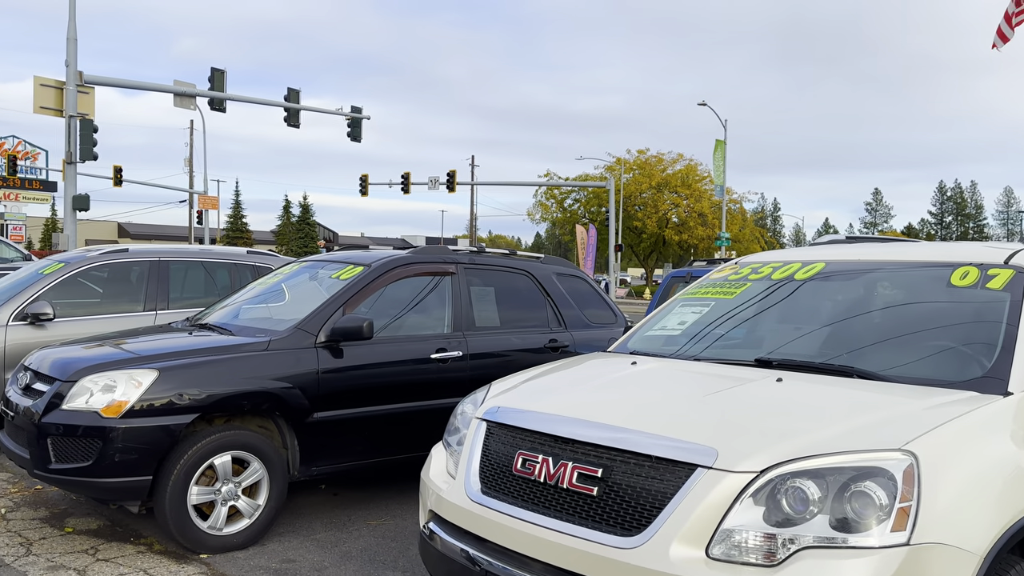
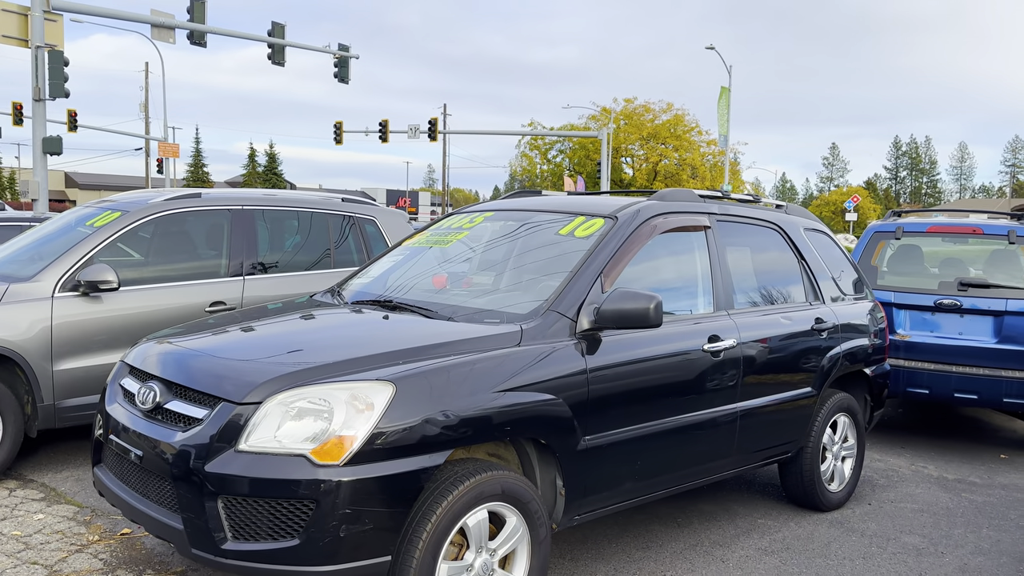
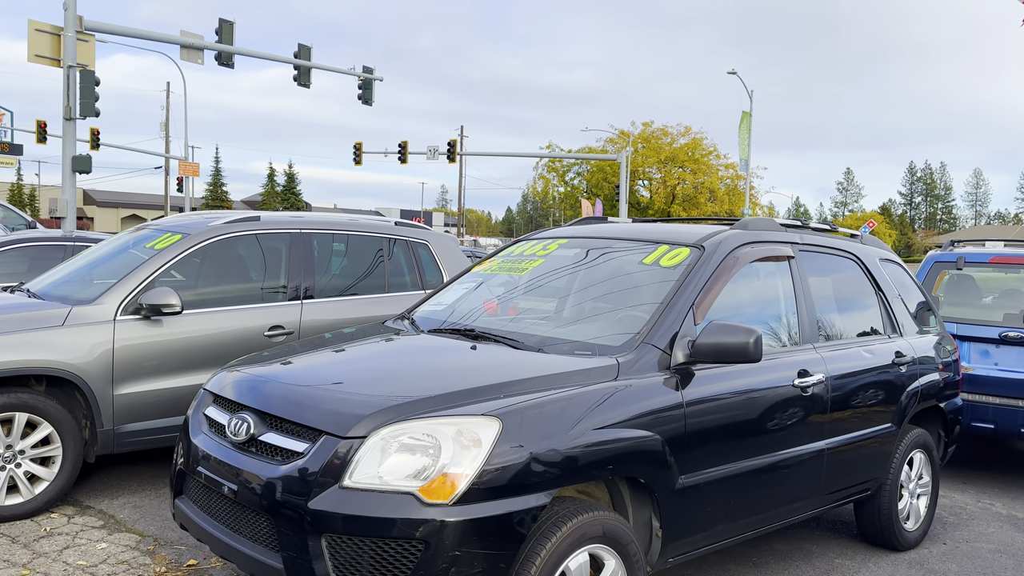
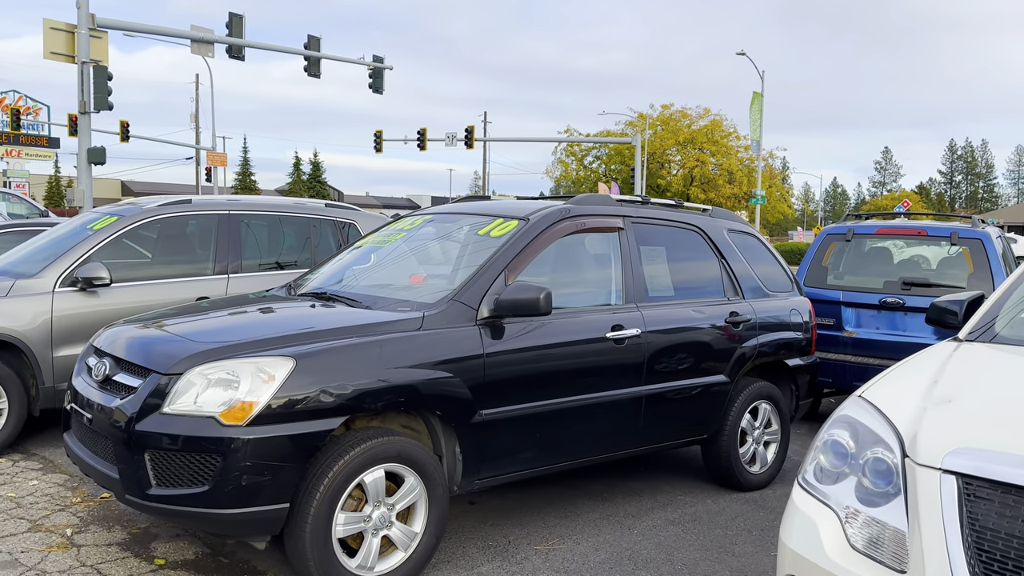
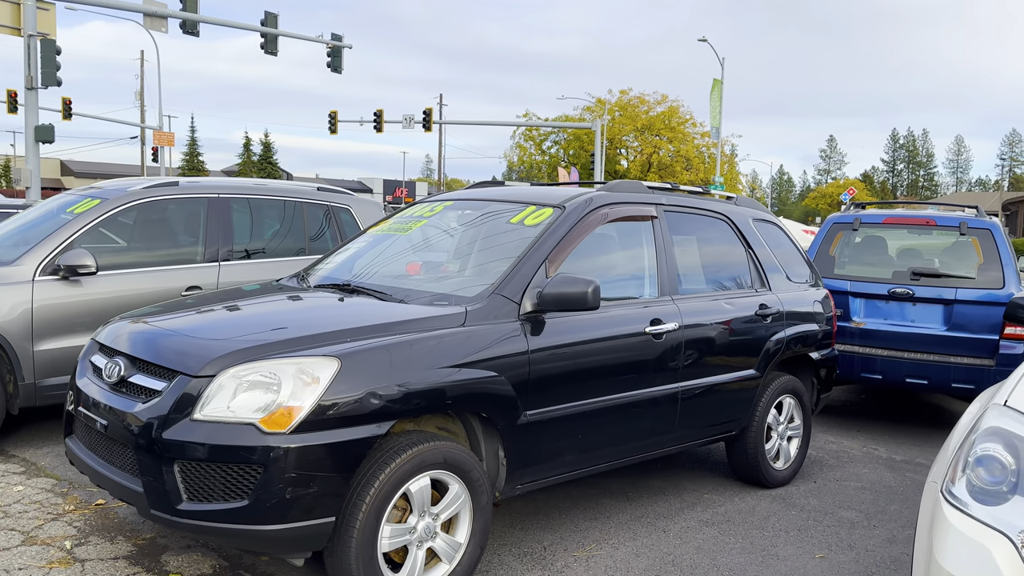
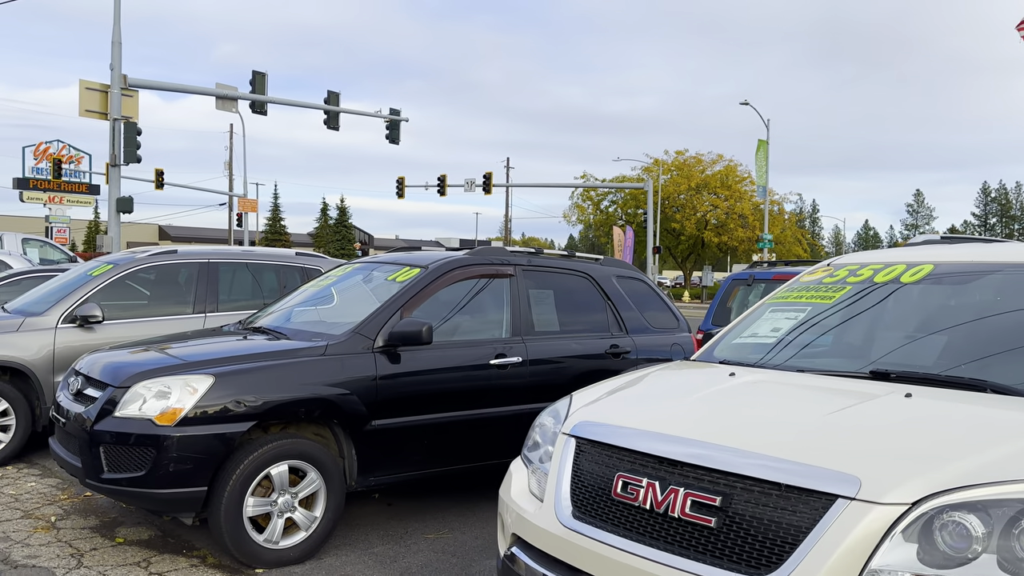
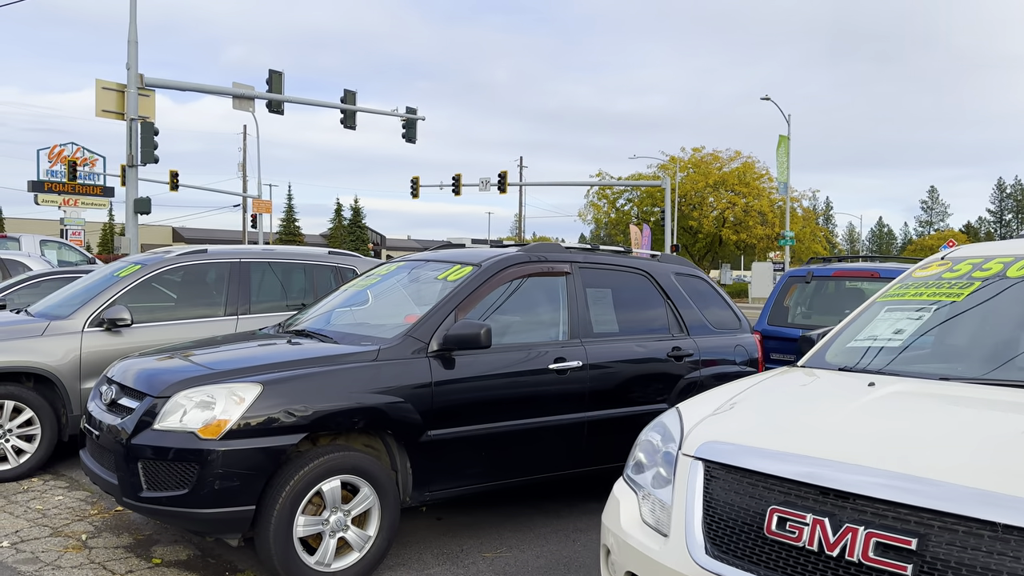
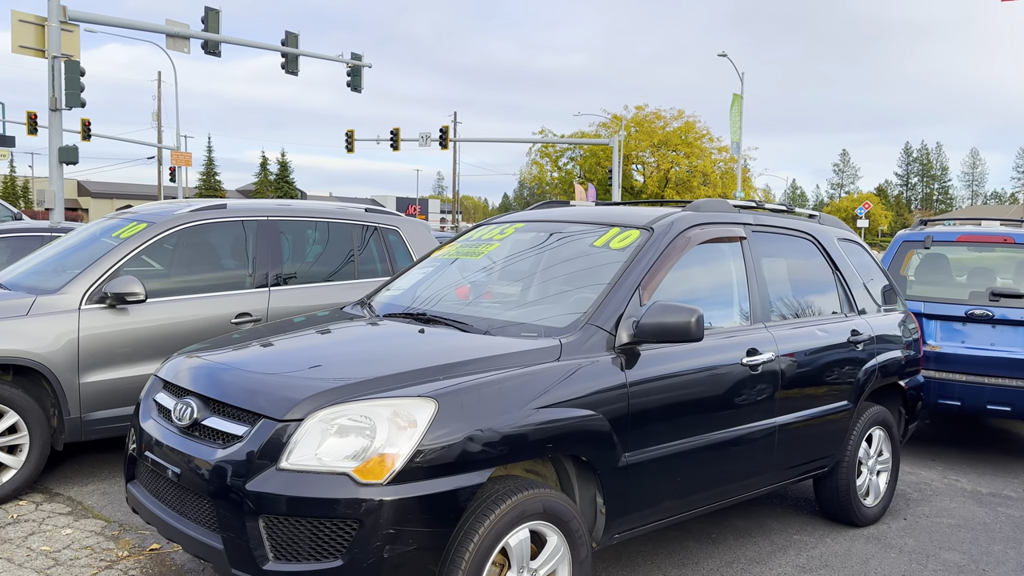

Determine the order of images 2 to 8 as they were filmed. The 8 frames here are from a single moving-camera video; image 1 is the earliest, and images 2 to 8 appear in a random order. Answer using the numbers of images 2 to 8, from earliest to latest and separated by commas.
6, 7, 4, 5, 2, 8, 3
